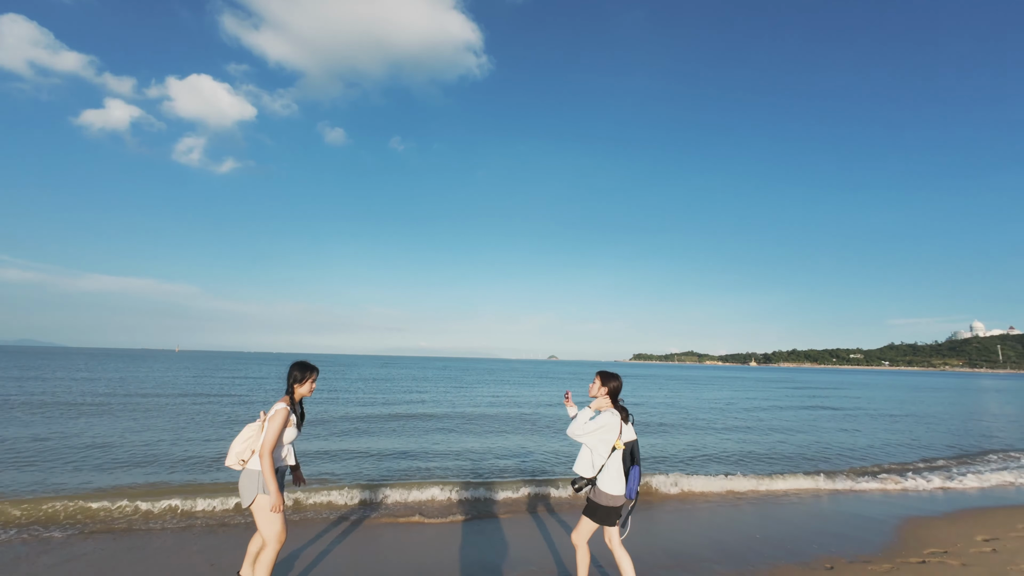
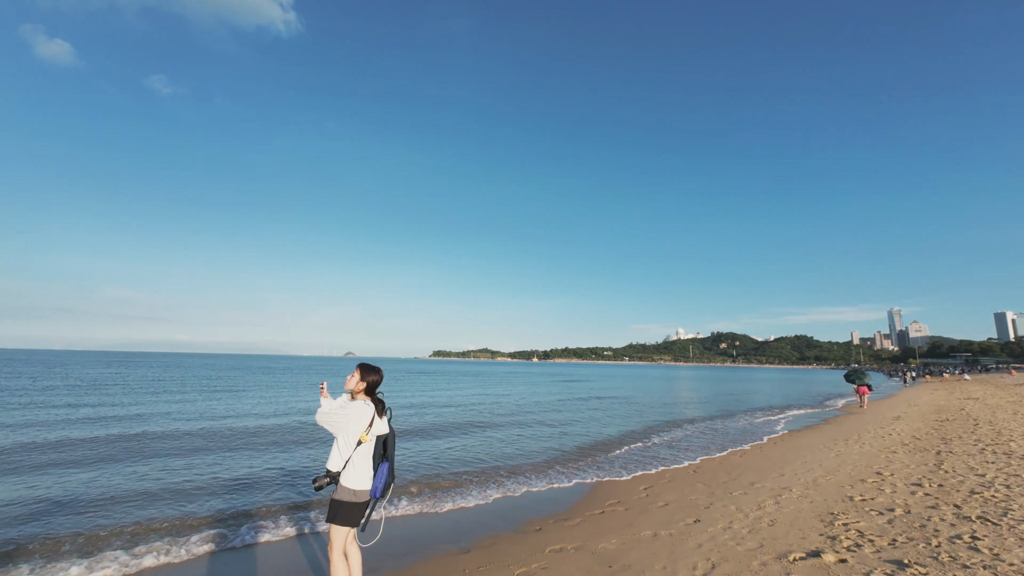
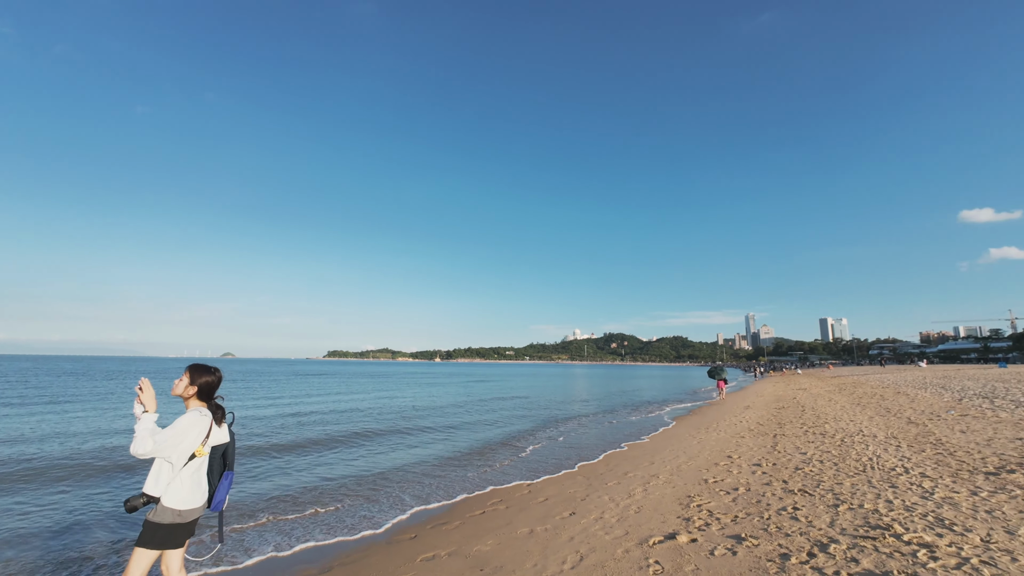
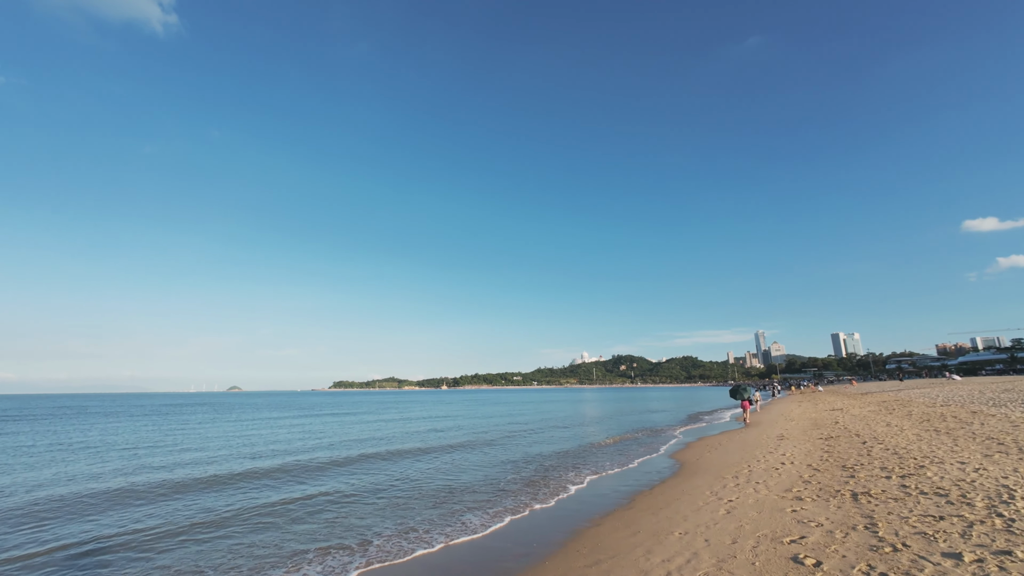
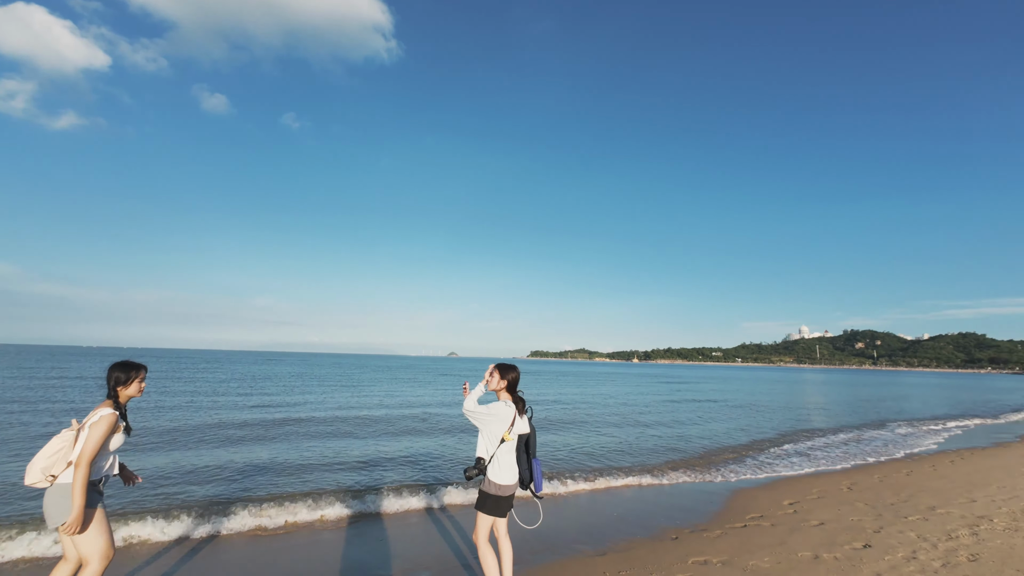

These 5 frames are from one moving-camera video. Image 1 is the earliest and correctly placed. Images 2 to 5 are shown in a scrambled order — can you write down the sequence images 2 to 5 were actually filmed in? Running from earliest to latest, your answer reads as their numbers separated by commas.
5, 2, 3, 4
